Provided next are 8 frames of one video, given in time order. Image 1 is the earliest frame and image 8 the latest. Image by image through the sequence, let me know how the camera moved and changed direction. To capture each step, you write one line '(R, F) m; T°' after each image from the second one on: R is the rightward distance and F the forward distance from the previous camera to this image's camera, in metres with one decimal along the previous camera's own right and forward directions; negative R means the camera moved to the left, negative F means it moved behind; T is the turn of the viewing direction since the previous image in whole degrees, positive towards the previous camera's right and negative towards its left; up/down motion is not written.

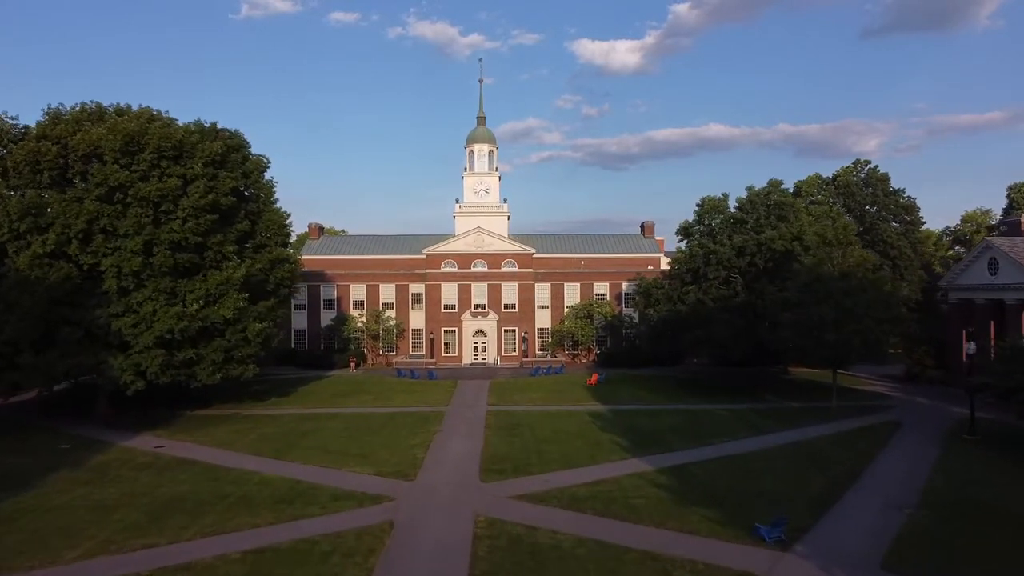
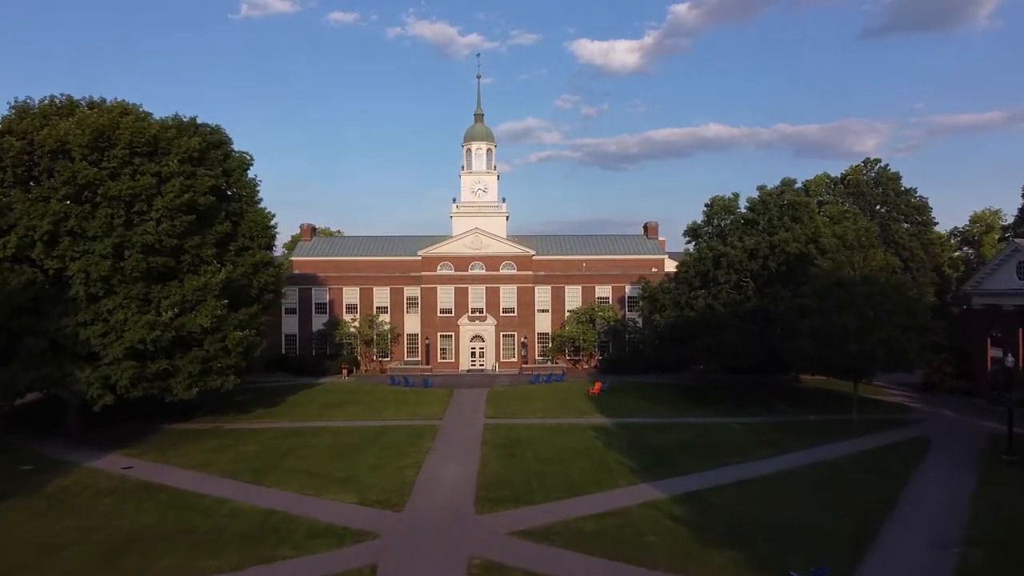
(0.0, +2.4) m; 0°
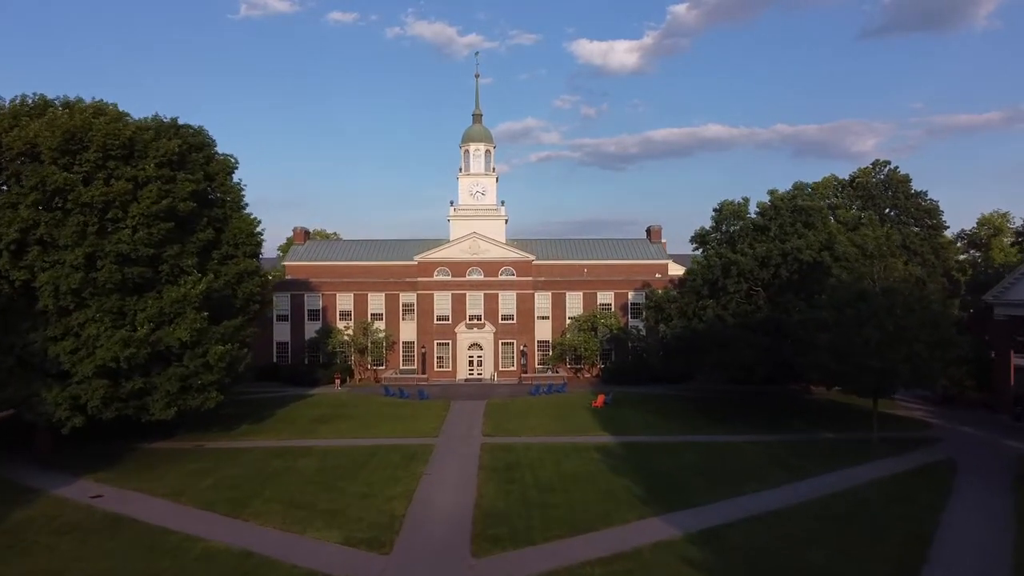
(0.0, +2.0) m; 0°
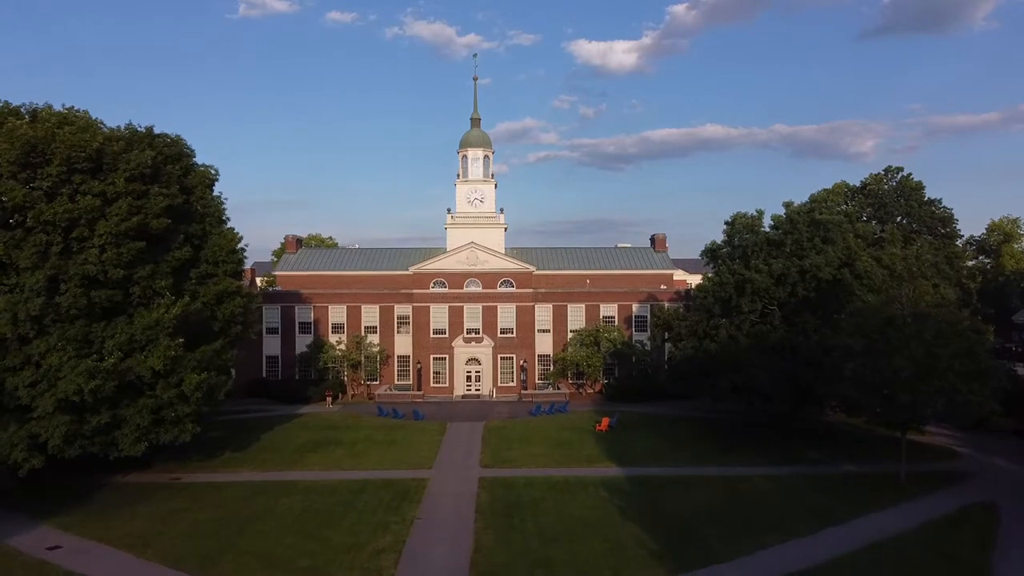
(-0.1, +2.4) m; 0°
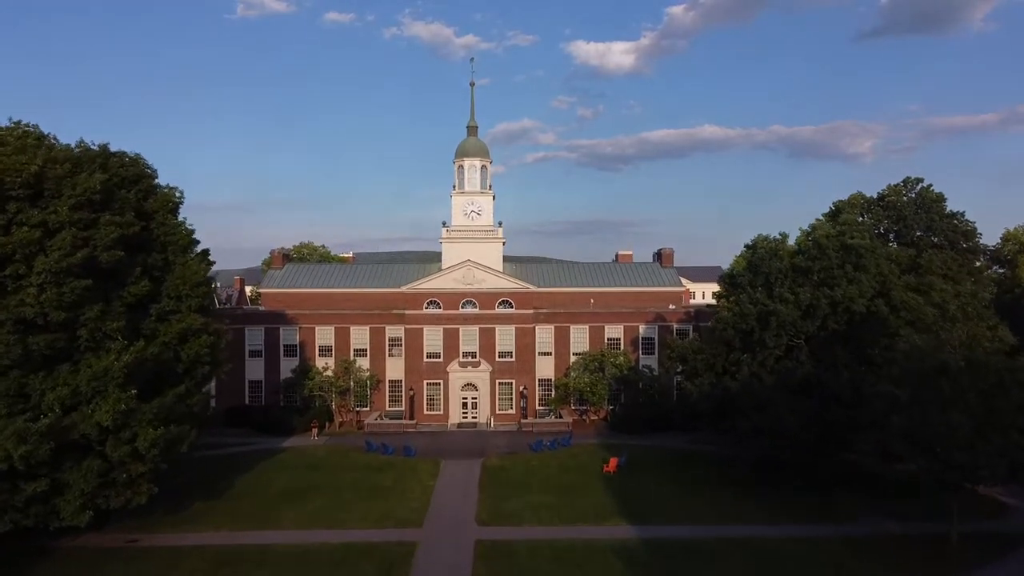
(-0.1, +3.6) m; 0°
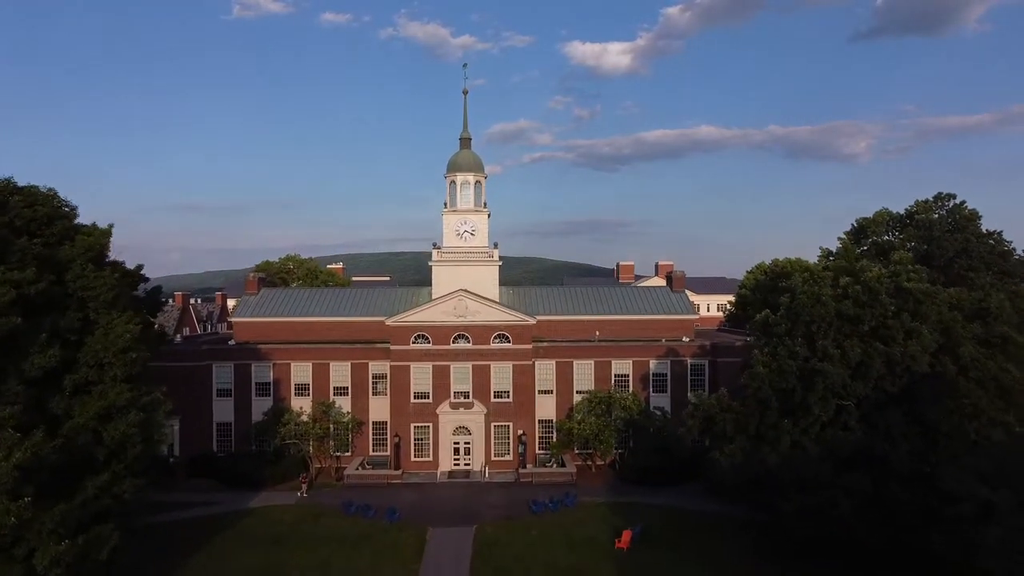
(0.0, +5.4) m; 0°
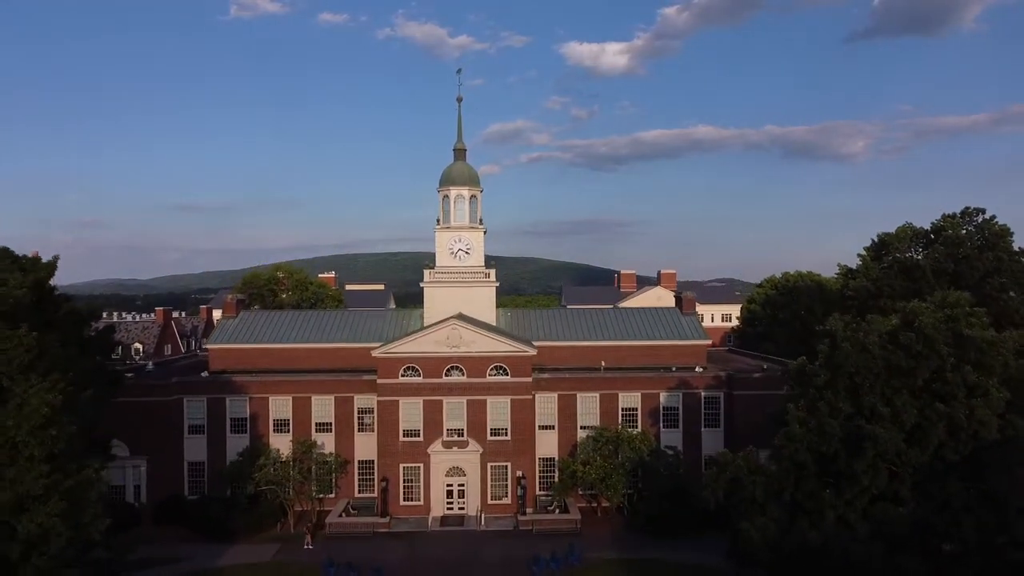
(0.0, +4.1) m; 0°
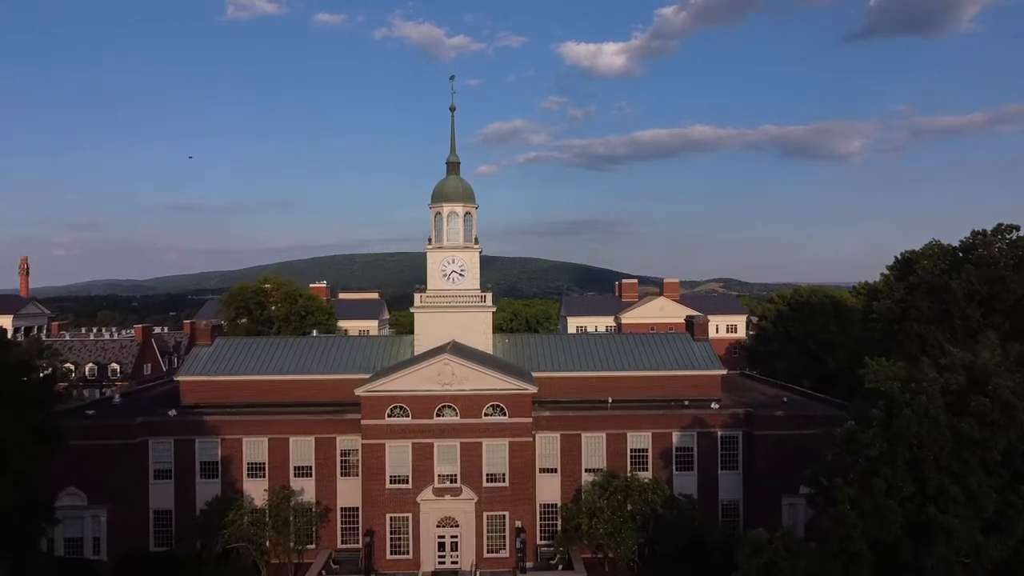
(0.0, +4.2) m; 0°
